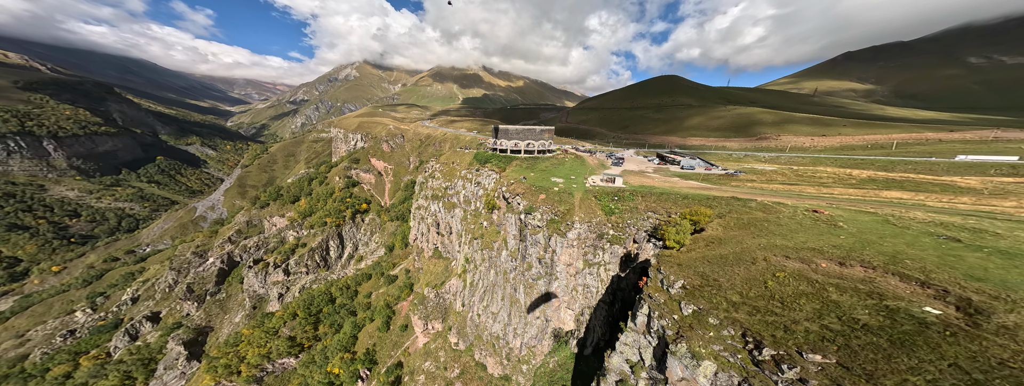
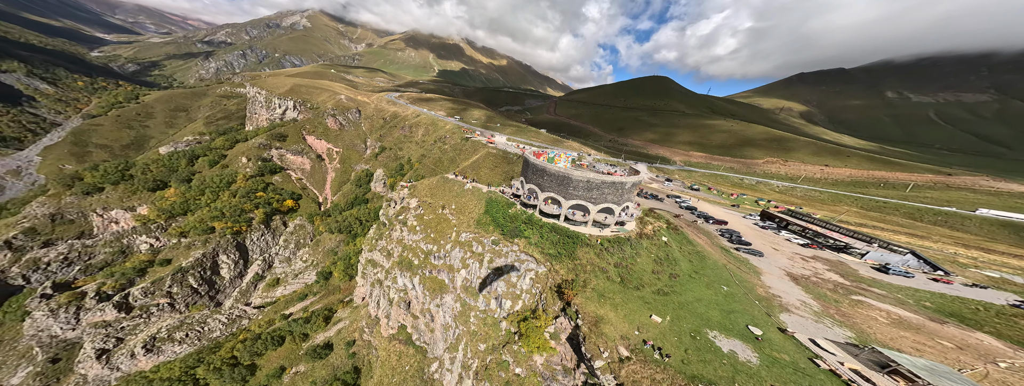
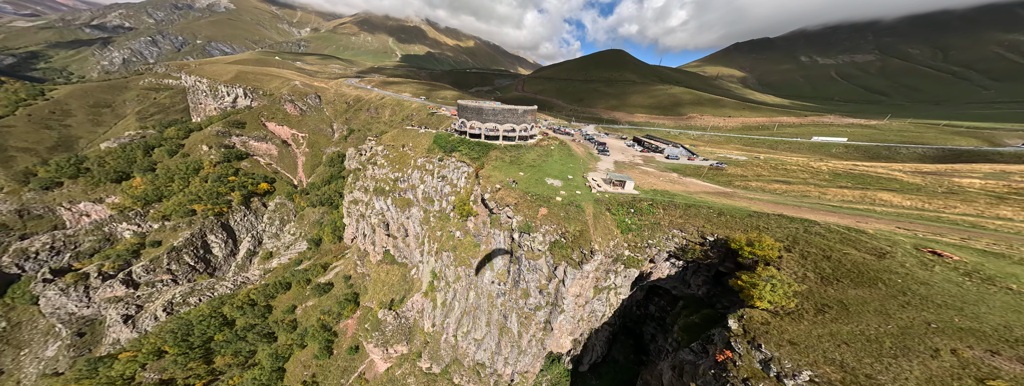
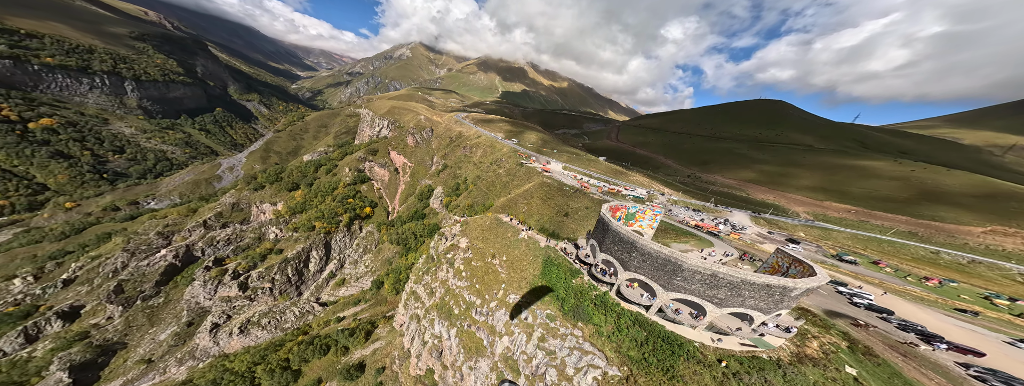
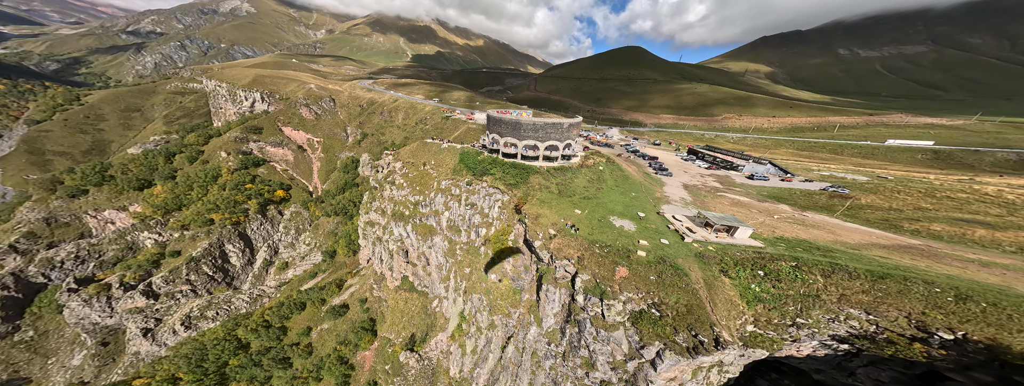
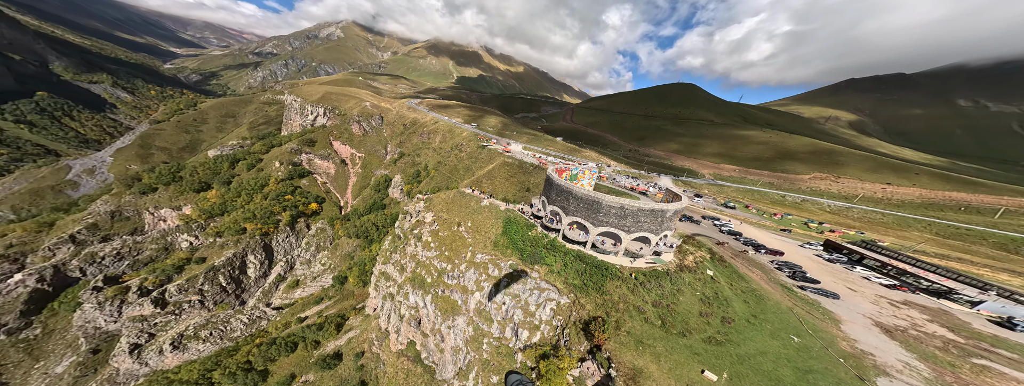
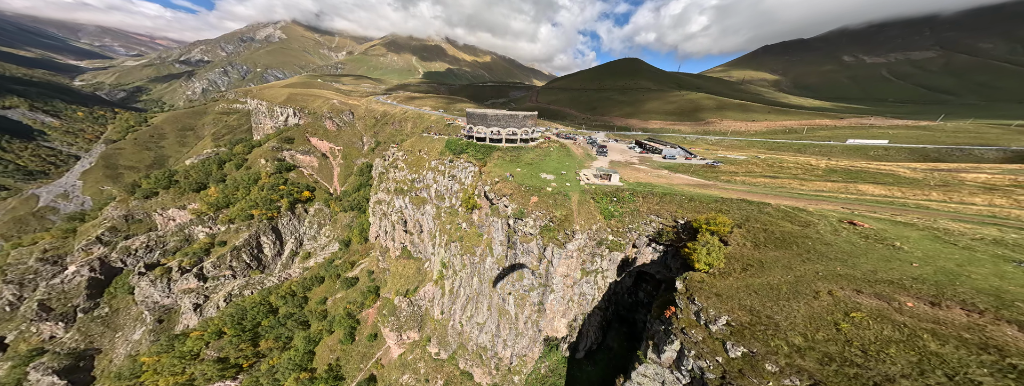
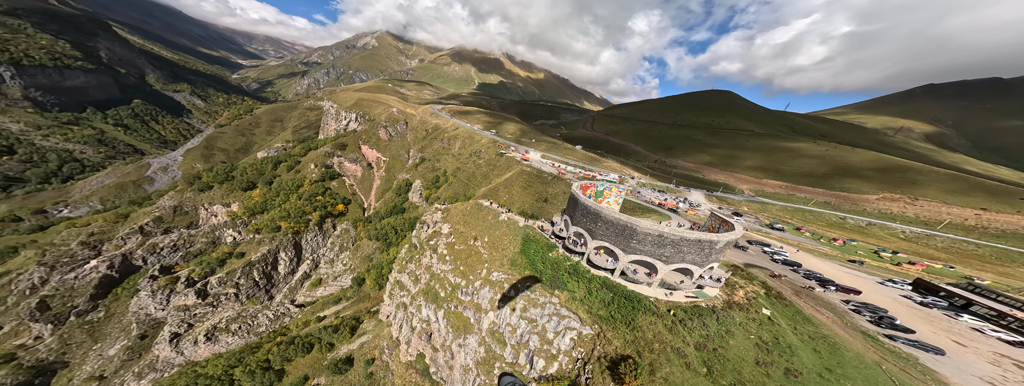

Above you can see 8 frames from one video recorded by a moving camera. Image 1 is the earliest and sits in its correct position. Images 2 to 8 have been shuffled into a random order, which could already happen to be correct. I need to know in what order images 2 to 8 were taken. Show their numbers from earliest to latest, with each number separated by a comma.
7, 3, 5, 2, 6, 8, 4
